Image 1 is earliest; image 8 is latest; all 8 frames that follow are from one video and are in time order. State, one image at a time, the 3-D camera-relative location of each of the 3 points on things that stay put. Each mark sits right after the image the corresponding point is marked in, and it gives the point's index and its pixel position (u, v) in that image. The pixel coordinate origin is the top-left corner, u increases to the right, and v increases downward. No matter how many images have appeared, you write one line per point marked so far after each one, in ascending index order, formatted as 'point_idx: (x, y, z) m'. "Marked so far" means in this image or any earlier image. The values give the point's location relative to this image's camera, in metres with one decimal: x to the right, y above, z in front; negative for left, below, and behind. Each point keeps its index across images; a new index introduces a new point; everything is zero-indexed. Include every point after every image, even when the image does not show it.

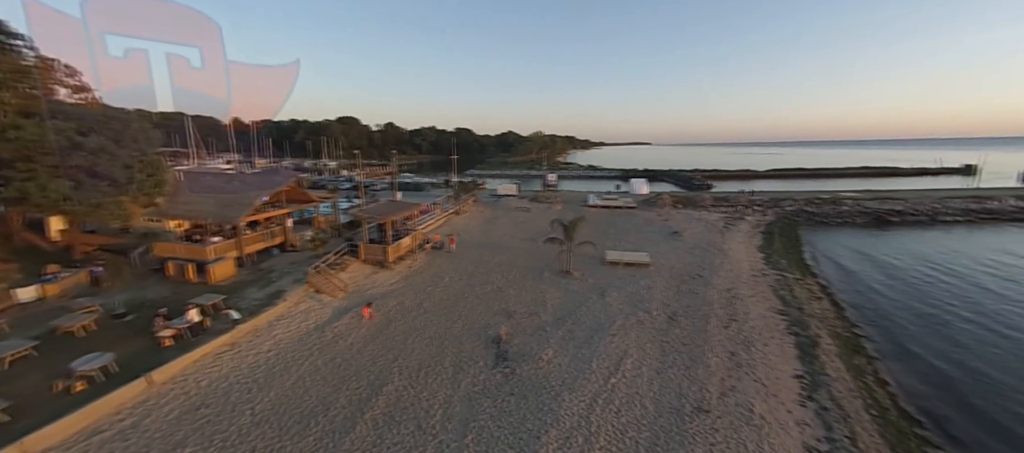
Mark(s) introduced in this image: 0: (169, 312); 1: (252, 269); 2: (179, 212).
0: (-9.6, -2.4, +9.9) m
1: (-10.4, -1.7, +14.1) m
2: (-11.7, +0.5, +12.4) m
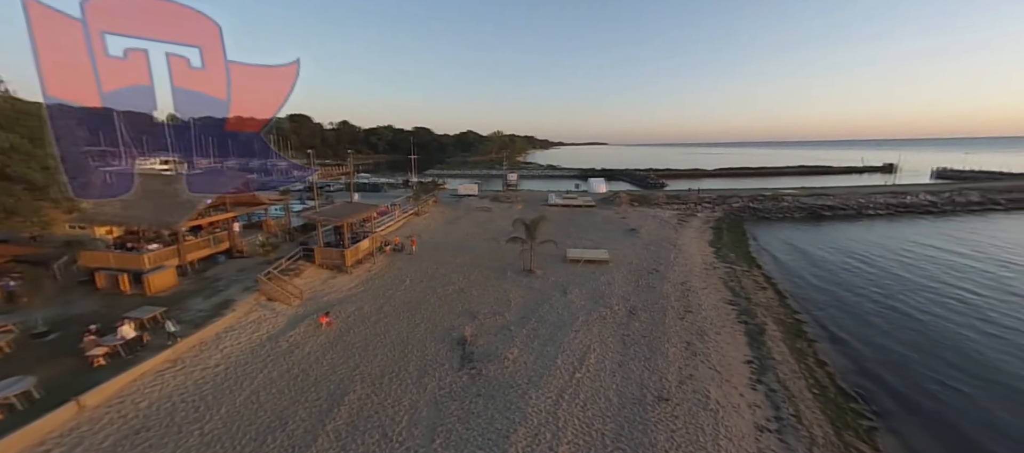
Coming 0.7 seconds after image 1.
0: (-10.3, -2.6, +8.9) m
1: (-11.6, -1.9, +12.9) m
2: (-12.7, +0.3, +11.1) m
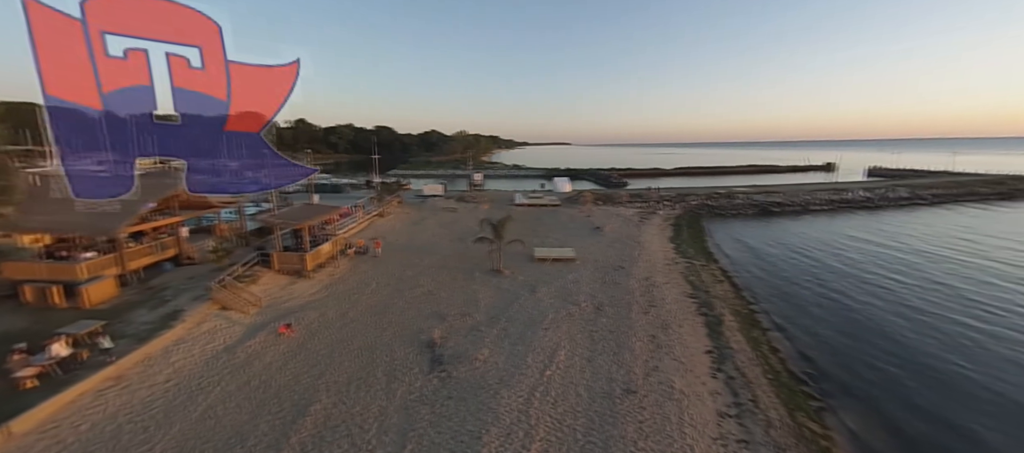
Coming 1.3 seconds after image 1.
0: (-10.7, -2.7, +7.9) m
1: (-12.4, -2.1, +11.8) m
2: (-13.4, +0.1, +10.0) m
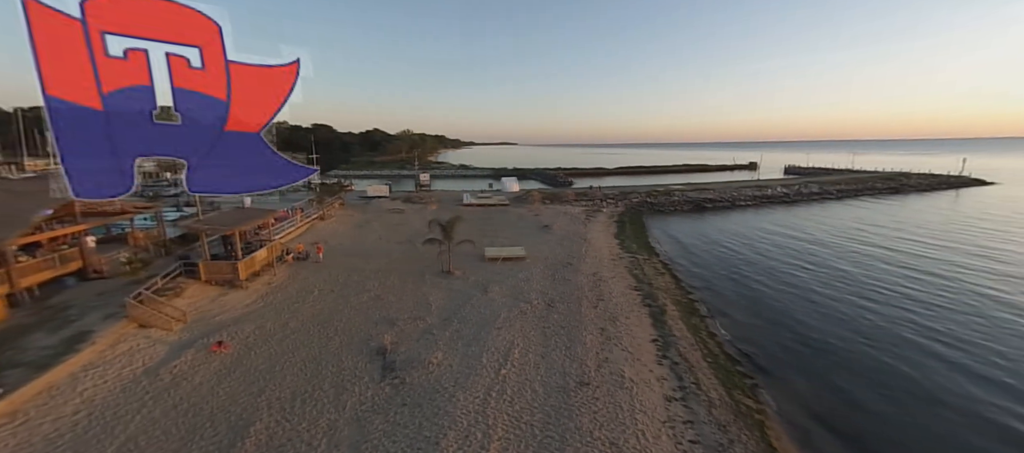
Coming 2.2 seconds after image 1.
0: (-11.2, -2.9, +6.6) m
1: (-13.4, -2.3, +10.2) m
2: (-14.2, -0.2, +8.2) m
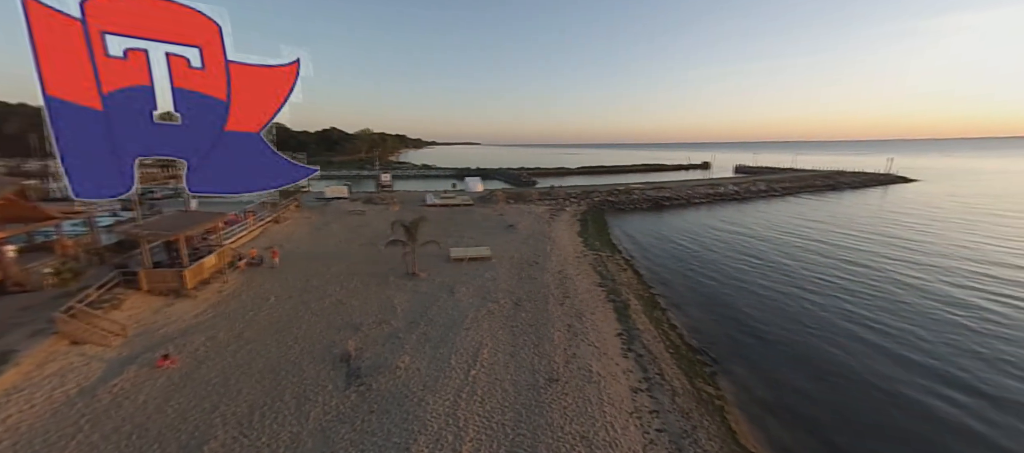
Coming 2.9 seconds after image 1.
0: (-11.3, -3.1, +5.9) m
1: (-13.8, -2.5, +9.3) m
2: (-14.5, -0.4, +7.2) m
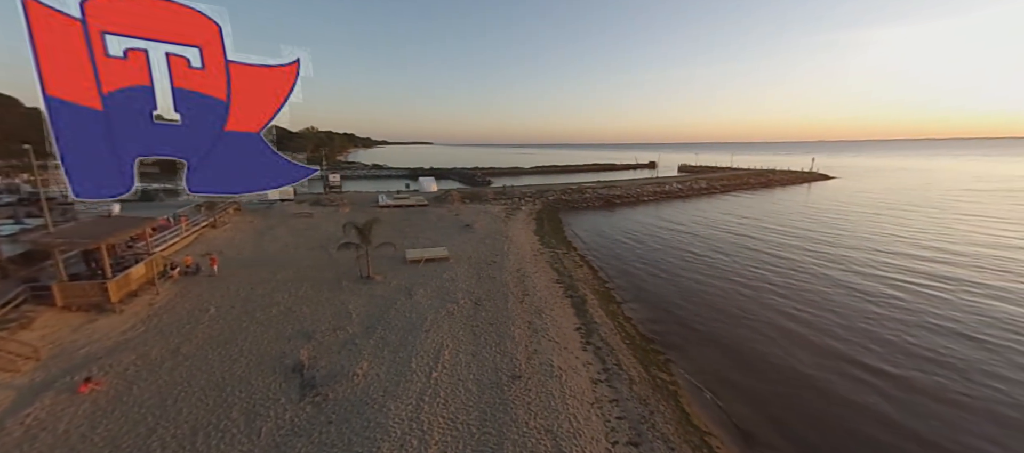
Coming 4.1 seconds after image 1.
0: (-11.3, -3.2, +5.1) m
1: (-14.3, -2.7, +8.2) m
2: (-14.7, -0.6, +6.0) m
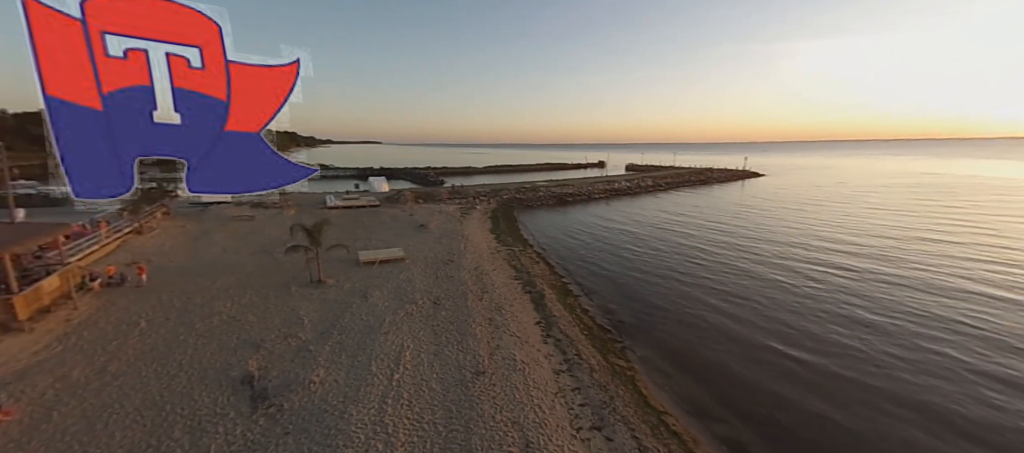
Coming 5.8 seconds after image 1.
0: (-11.3, -3.3, +4.4) m
1: (-14.6, -2.9, +7.0) m
2: (-14.8, -0.8, +4.9) m
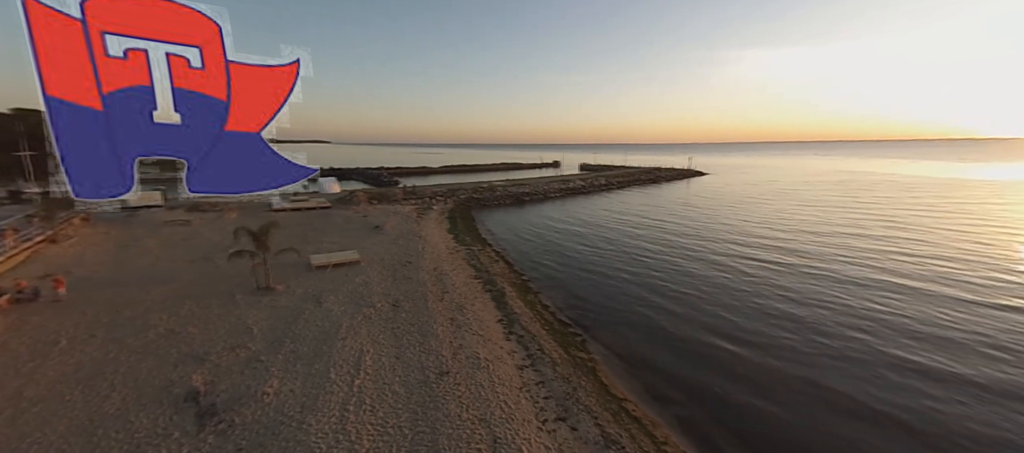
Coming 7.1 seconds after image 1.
0: (-11.1, -3.5, +3.6) m
1: (-14.7, -3.1, +5.9) m
2: (-14.7, -1.0, +3.7) m
